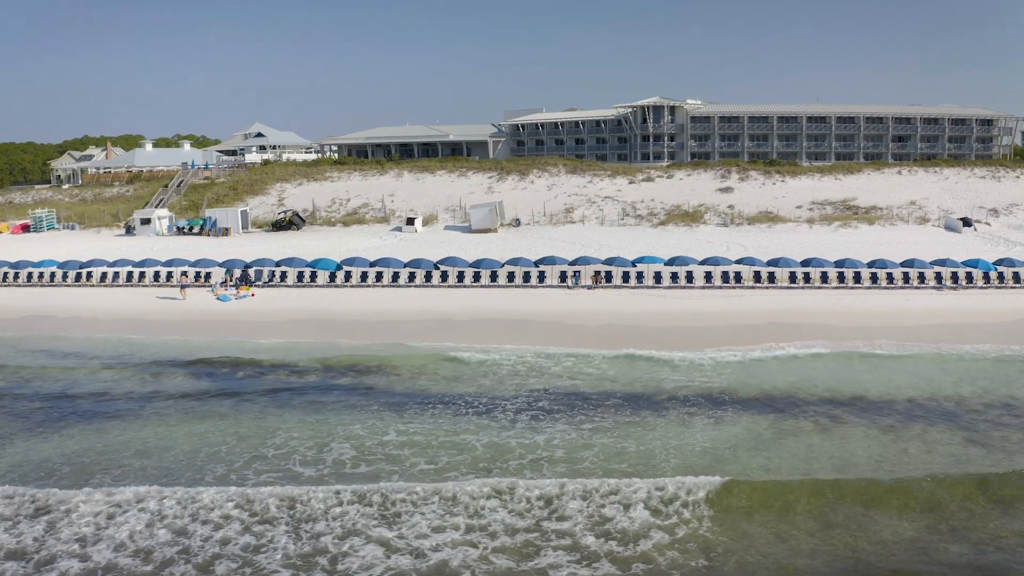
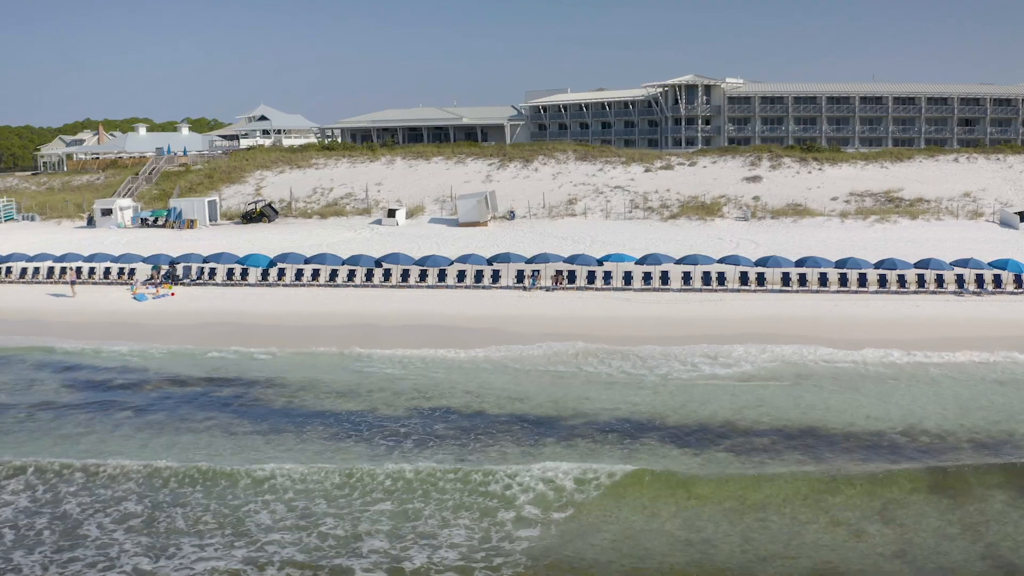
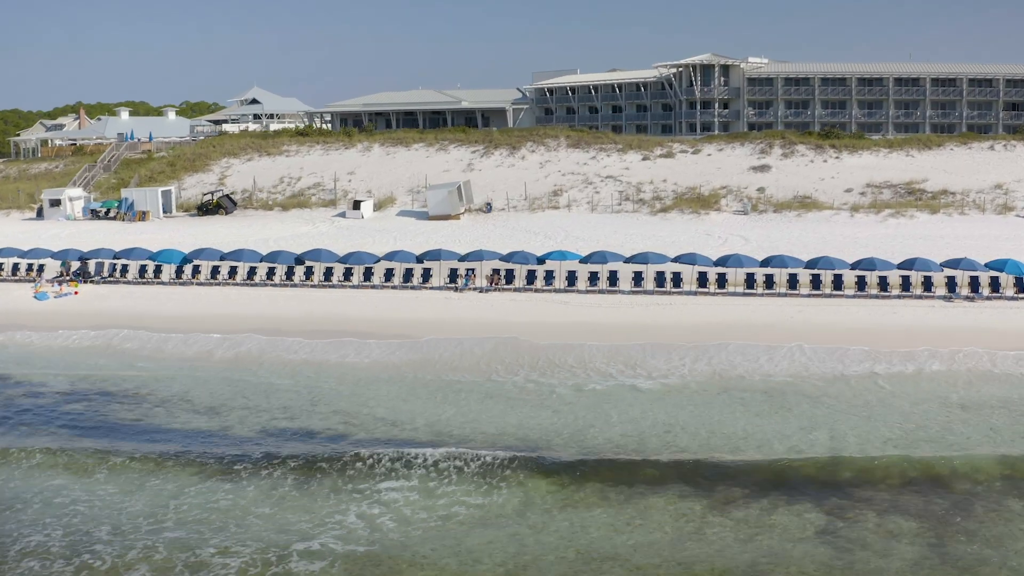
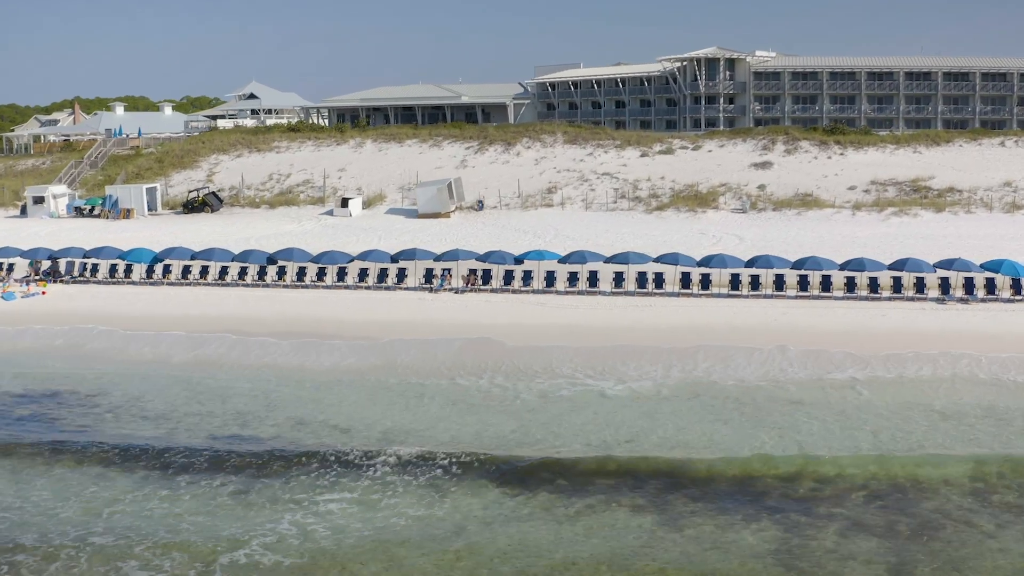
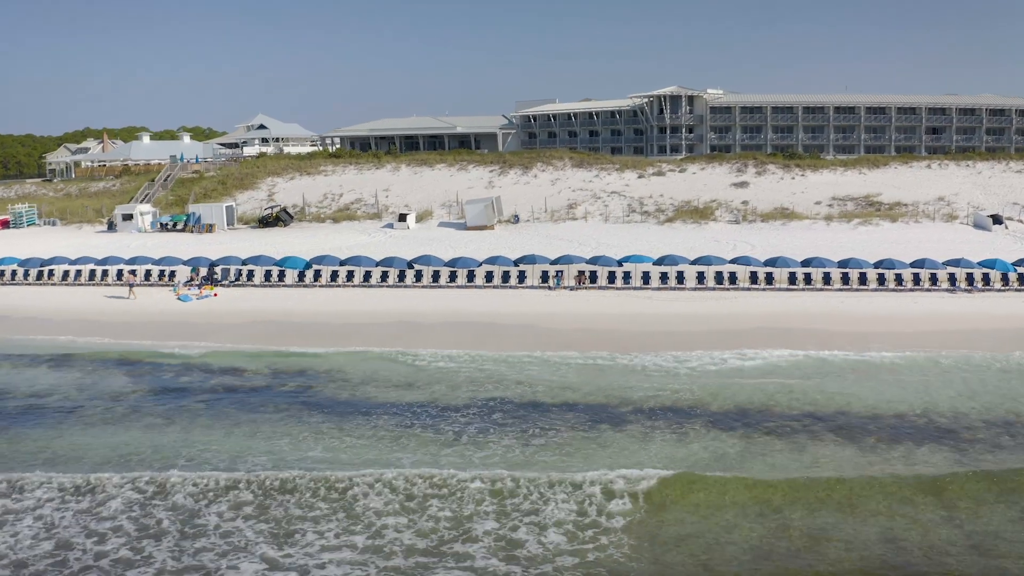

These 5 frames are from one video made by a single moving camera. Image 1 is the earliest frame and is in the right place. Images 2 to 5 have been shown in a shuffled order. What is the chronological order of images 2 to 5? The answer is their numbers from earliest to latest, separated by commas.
5, 2, 3, 4
